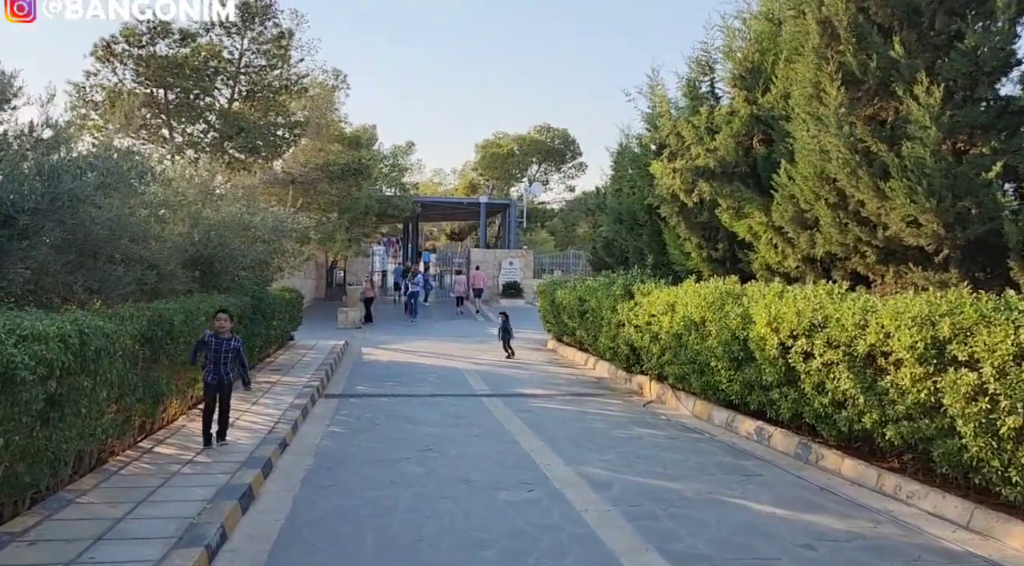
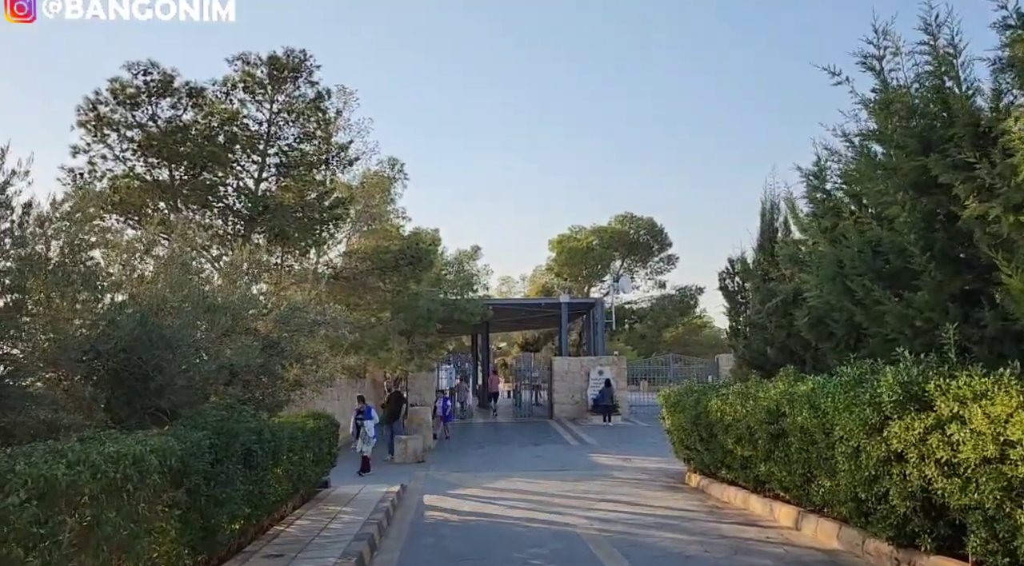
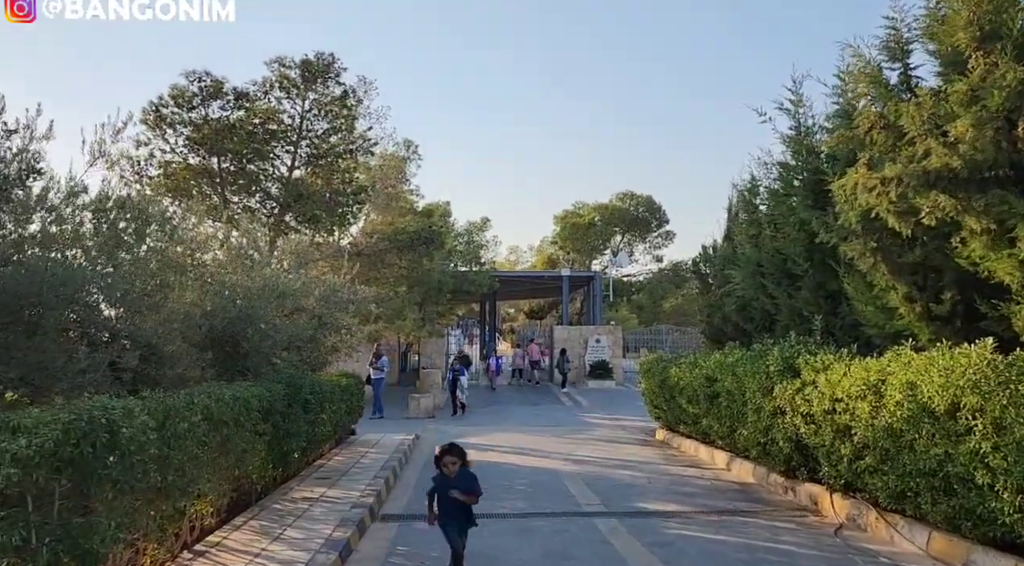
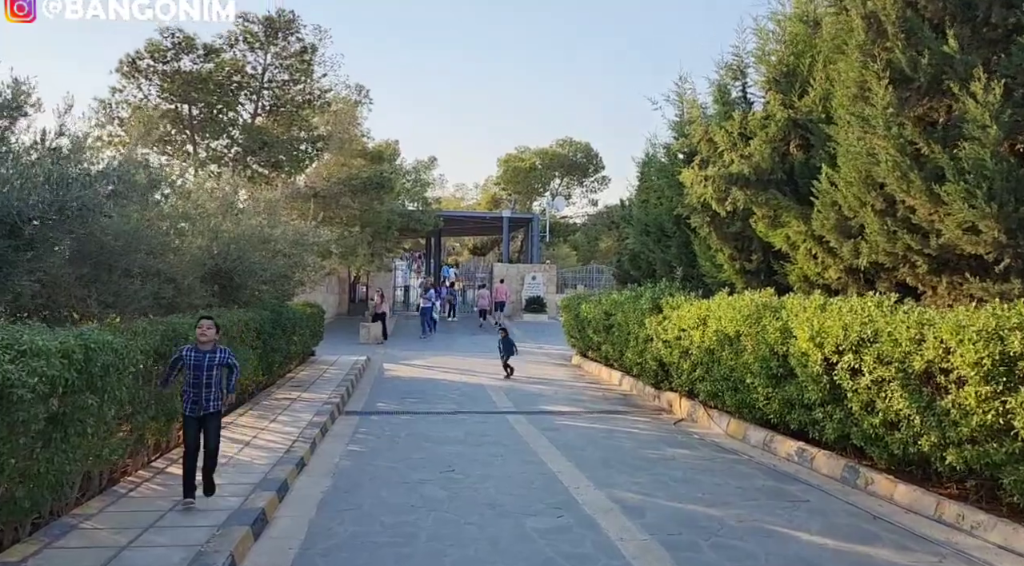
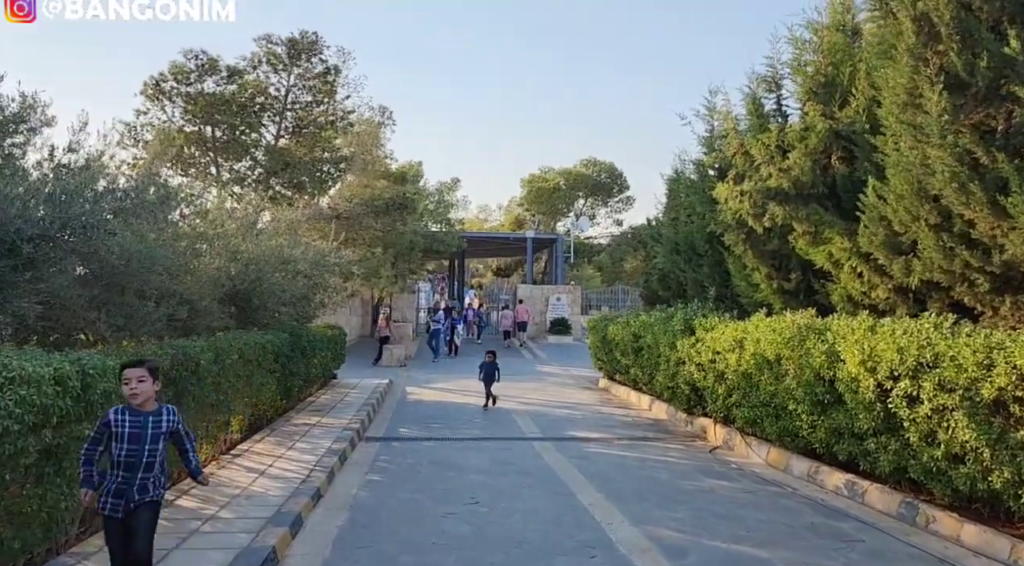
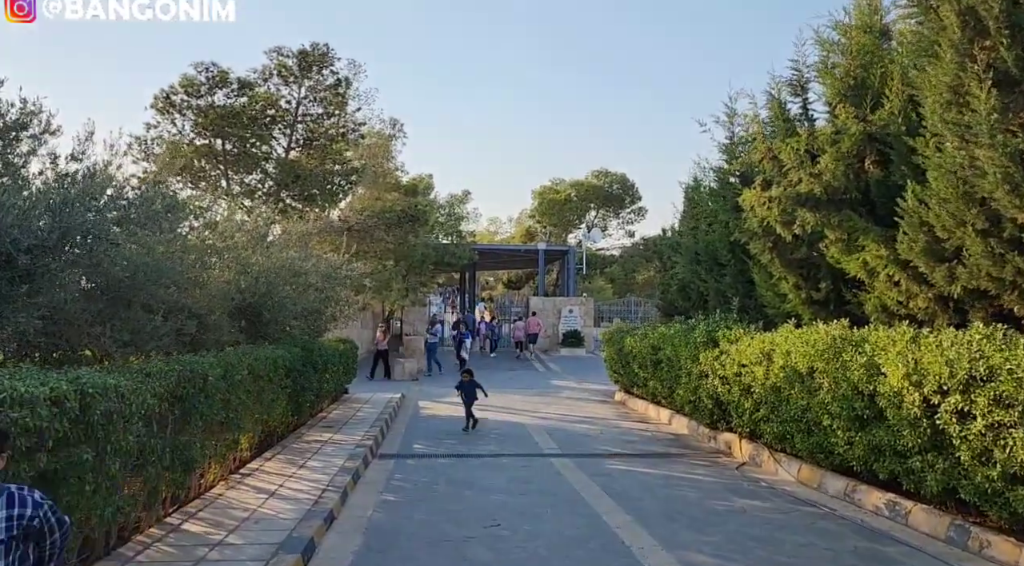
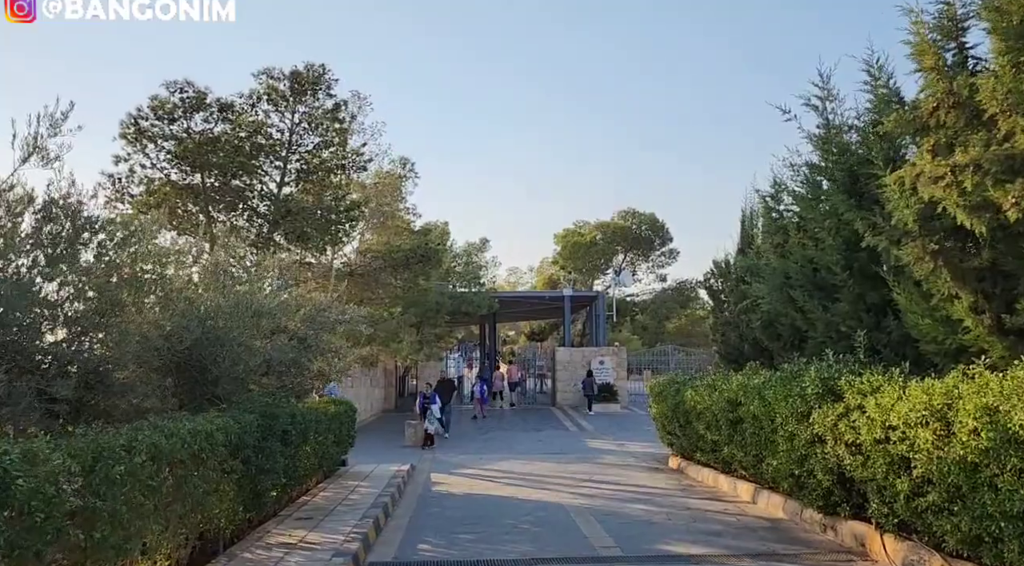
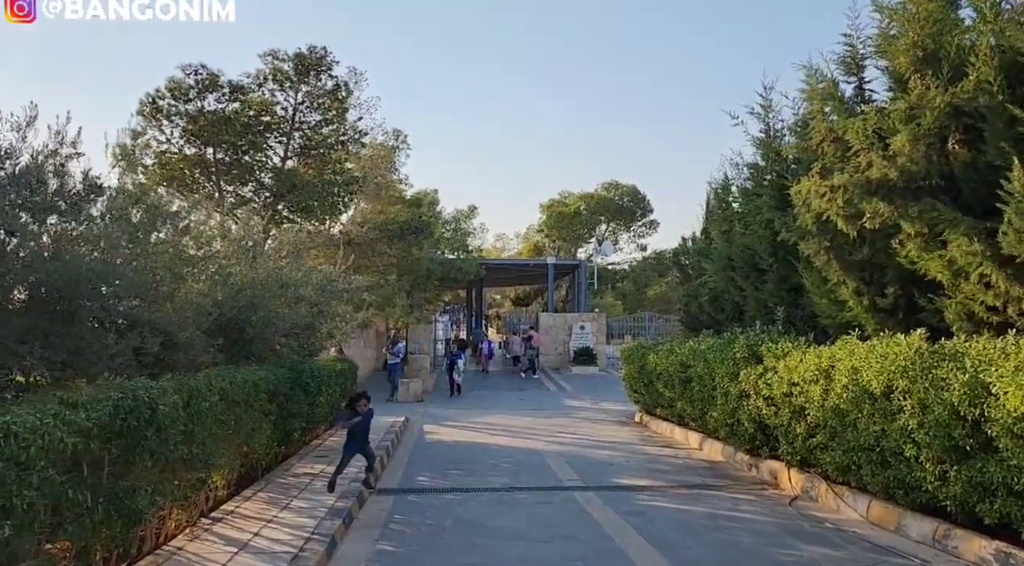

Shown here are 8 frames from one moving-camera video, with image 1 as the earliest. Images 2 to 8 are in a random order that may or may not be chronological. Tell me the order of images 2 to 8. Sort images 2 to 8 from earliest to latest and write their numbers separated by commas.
4, 5, 6, 8, 3, 7, 2
